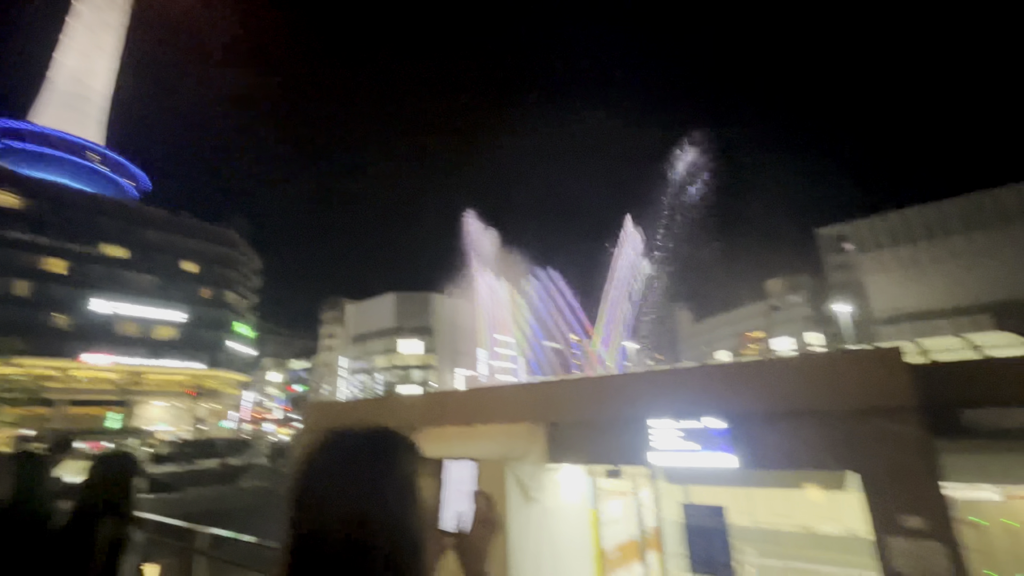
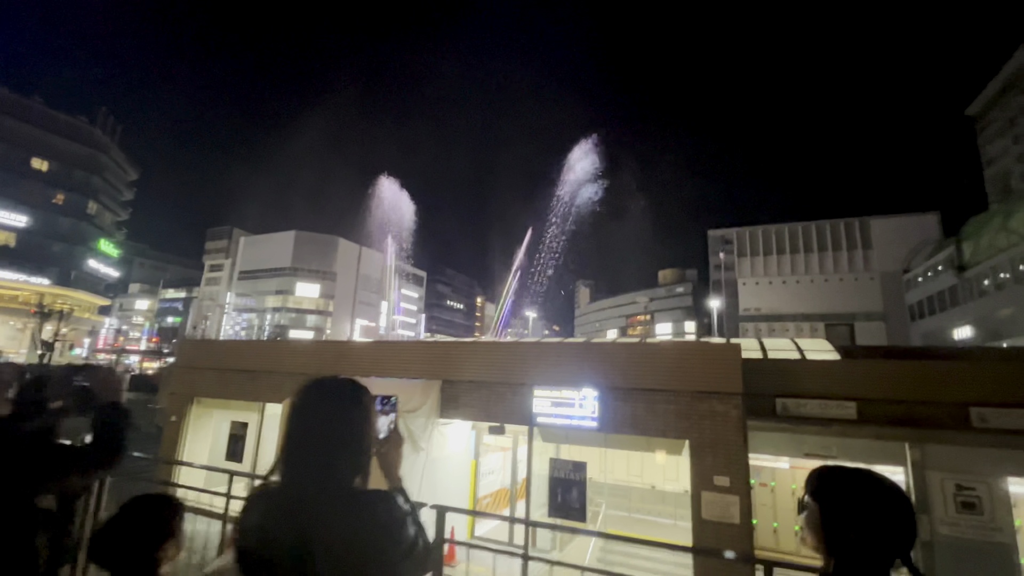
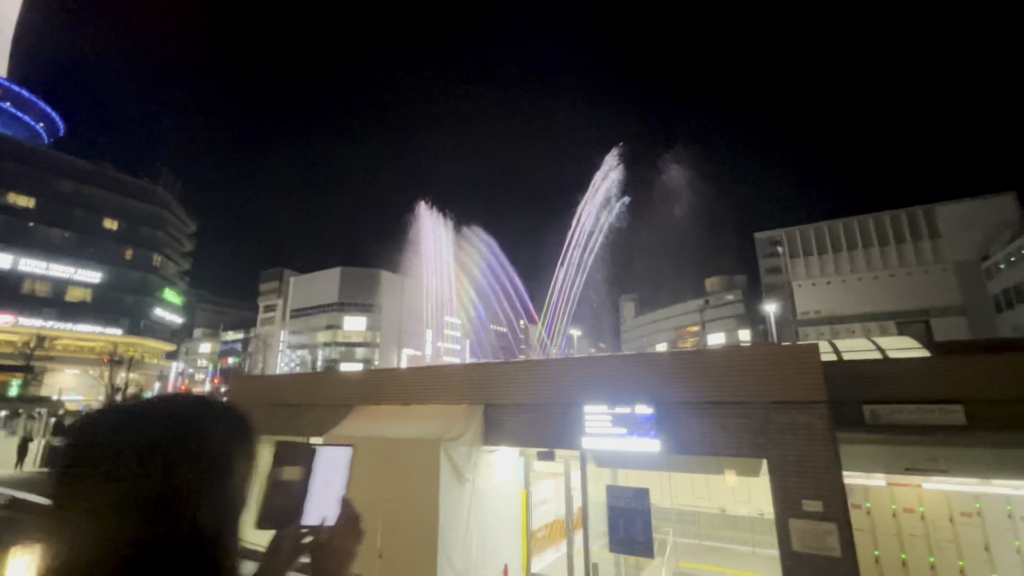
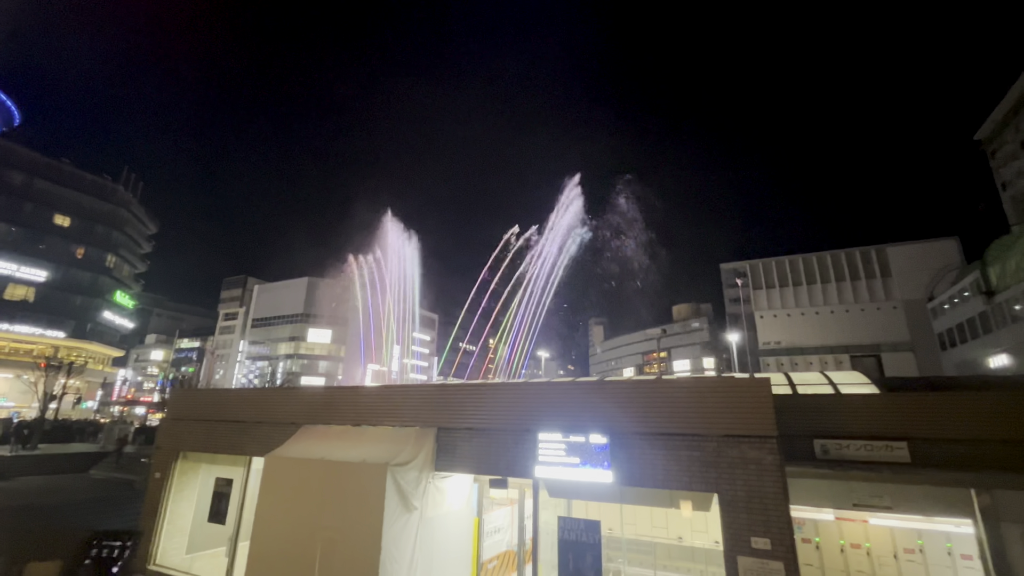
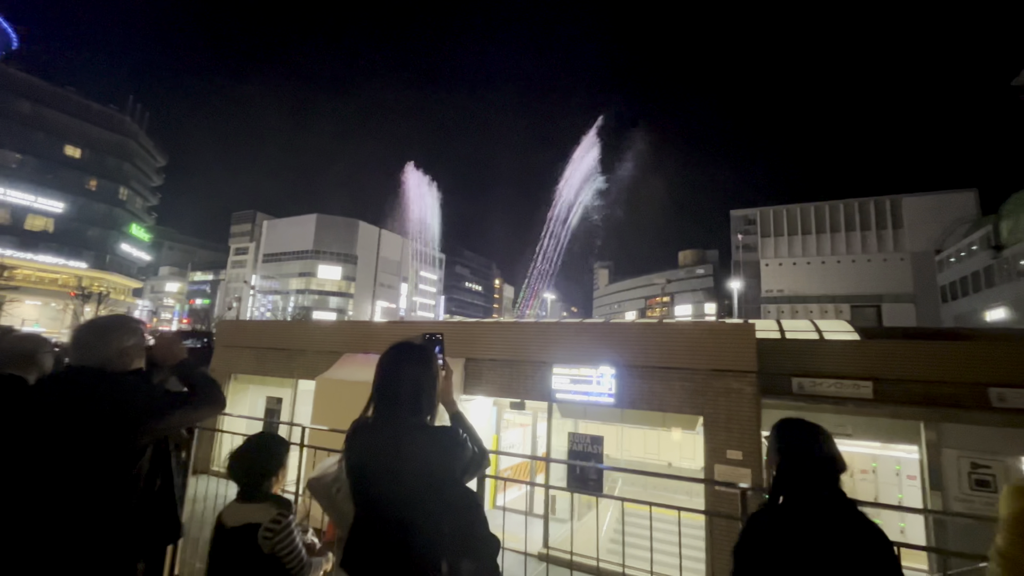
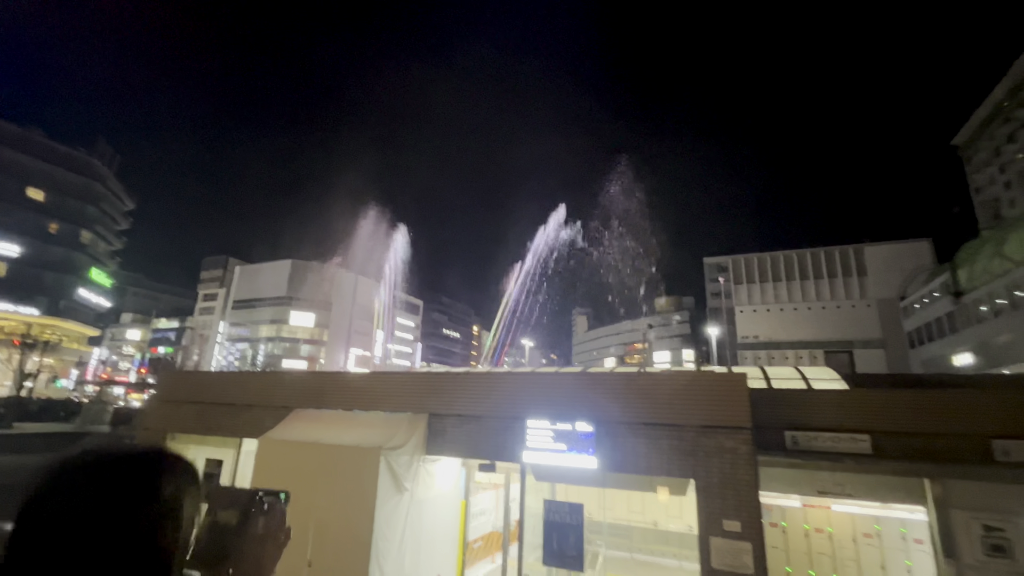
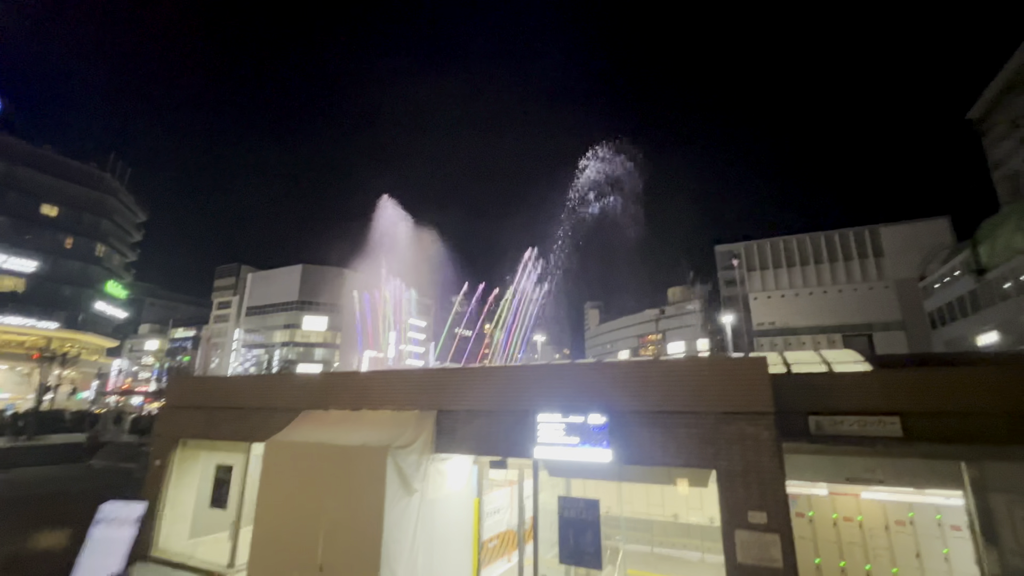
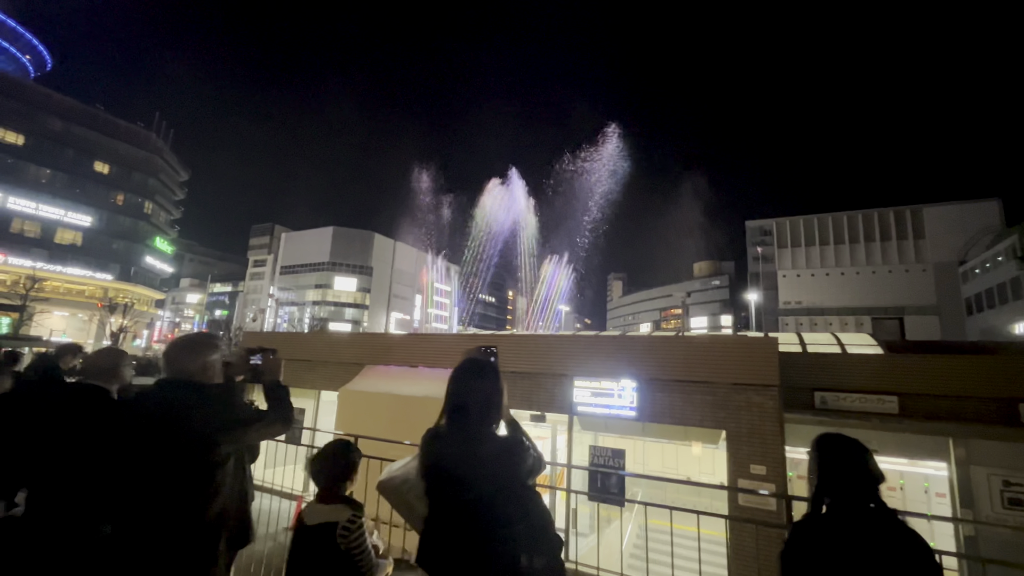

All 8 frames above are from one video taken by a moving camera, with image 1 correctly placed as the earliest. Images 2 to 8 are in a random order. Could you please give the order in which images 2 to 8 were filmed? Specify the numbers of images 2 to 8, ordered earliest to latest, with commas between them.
3, 7, 4, 6, 2, 5, 8
